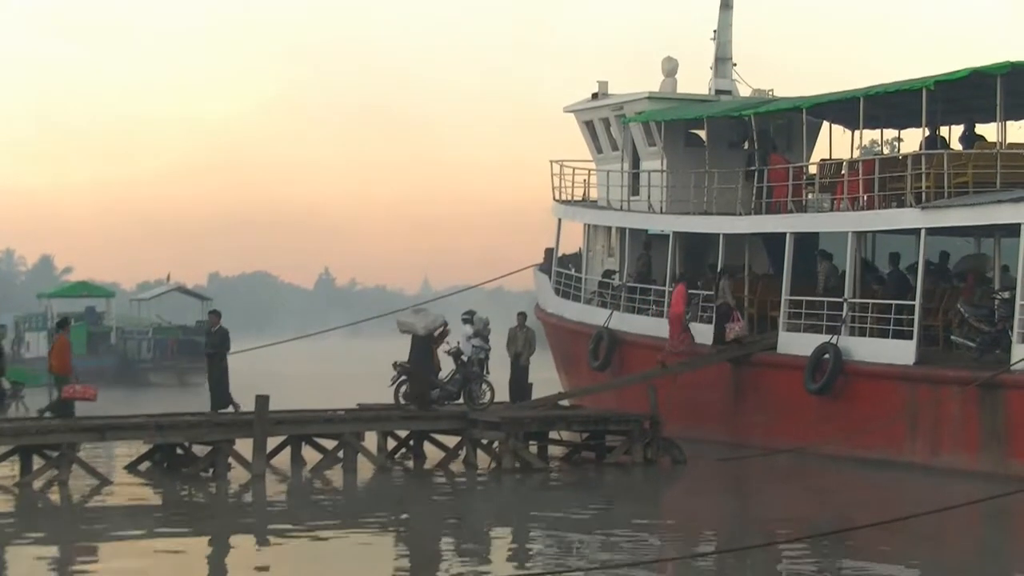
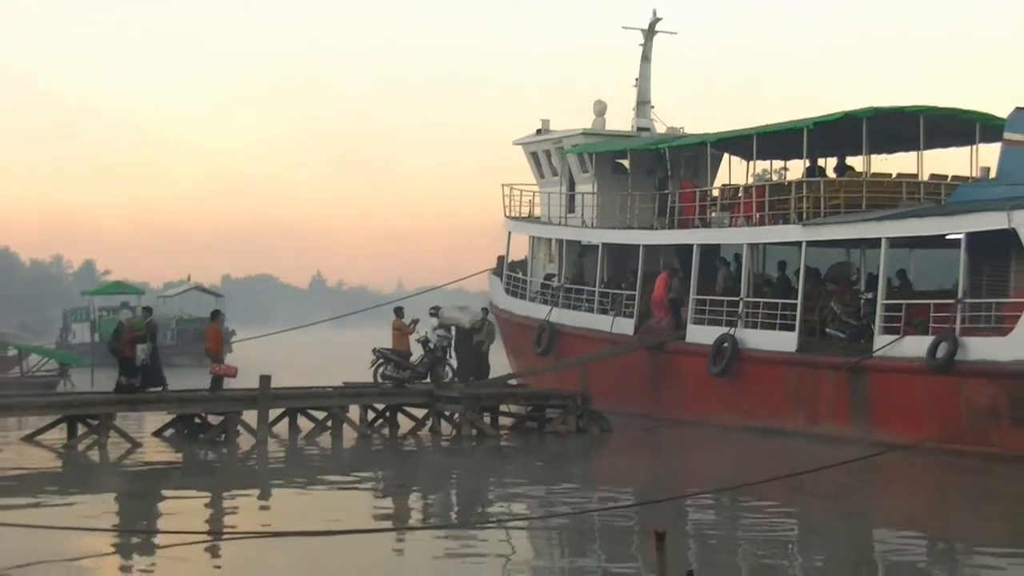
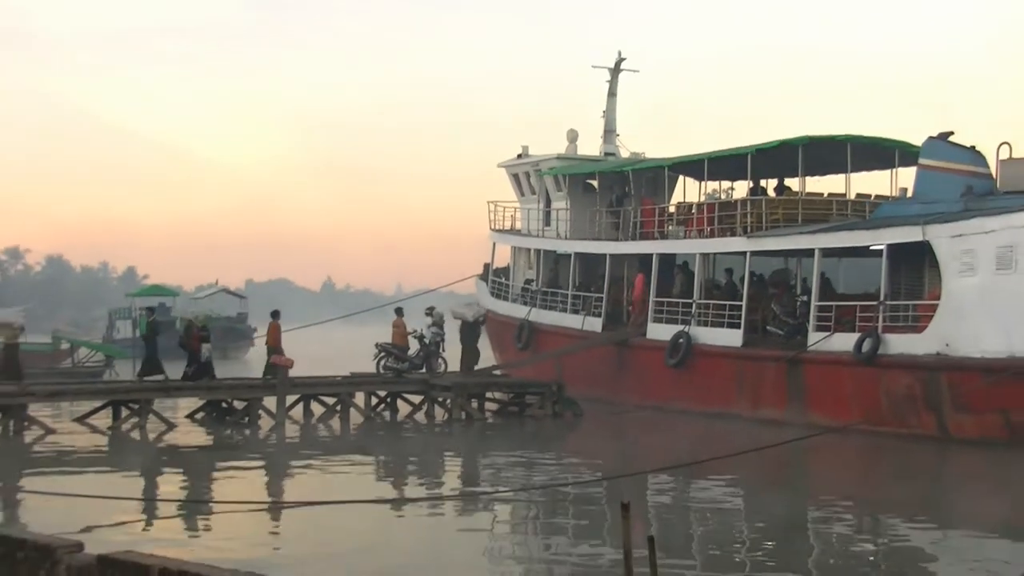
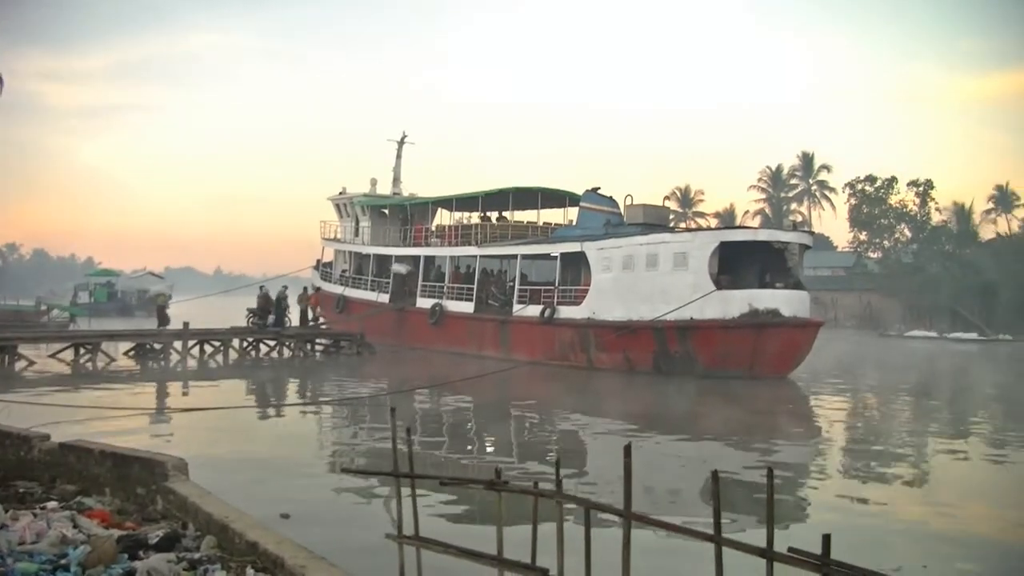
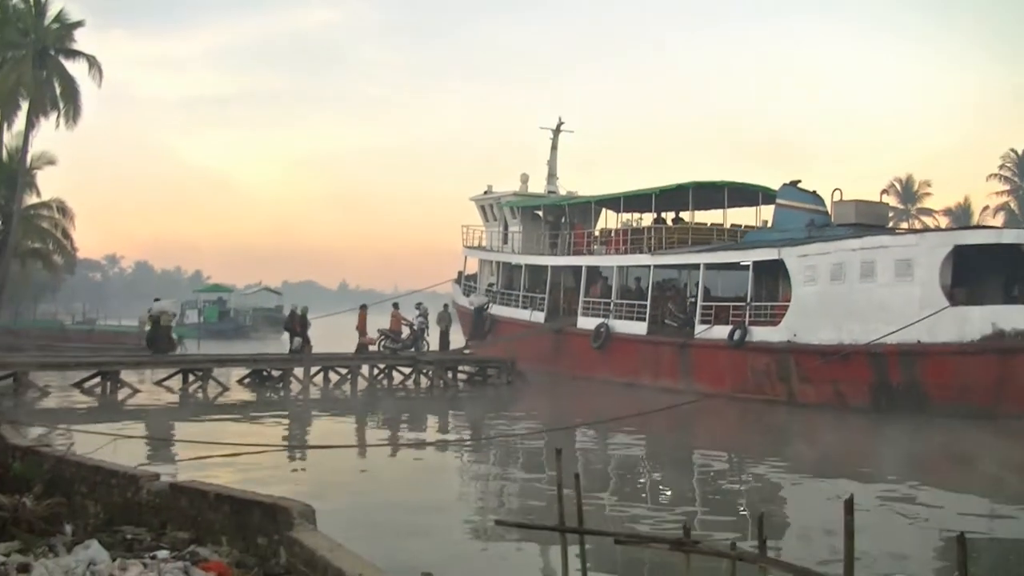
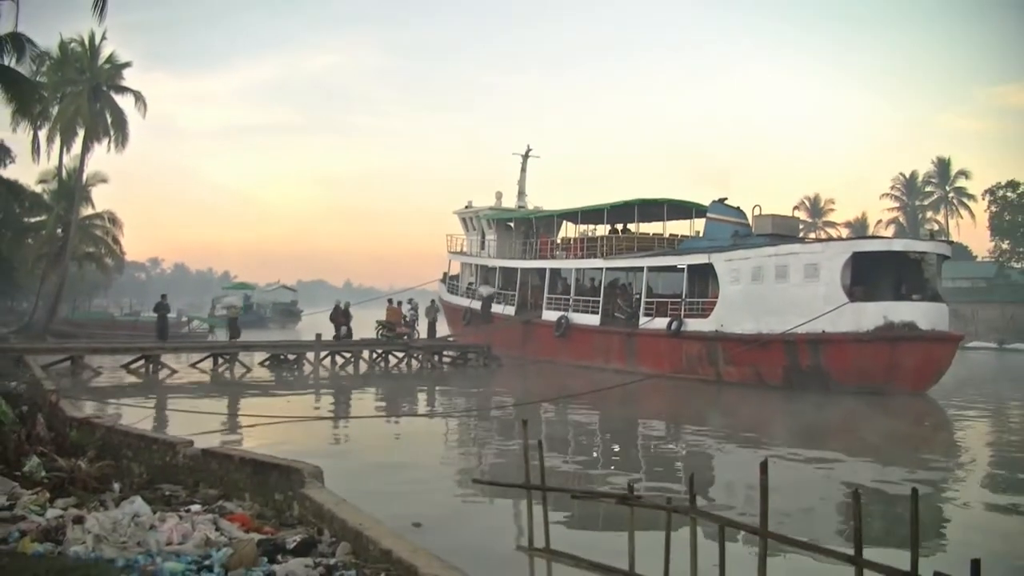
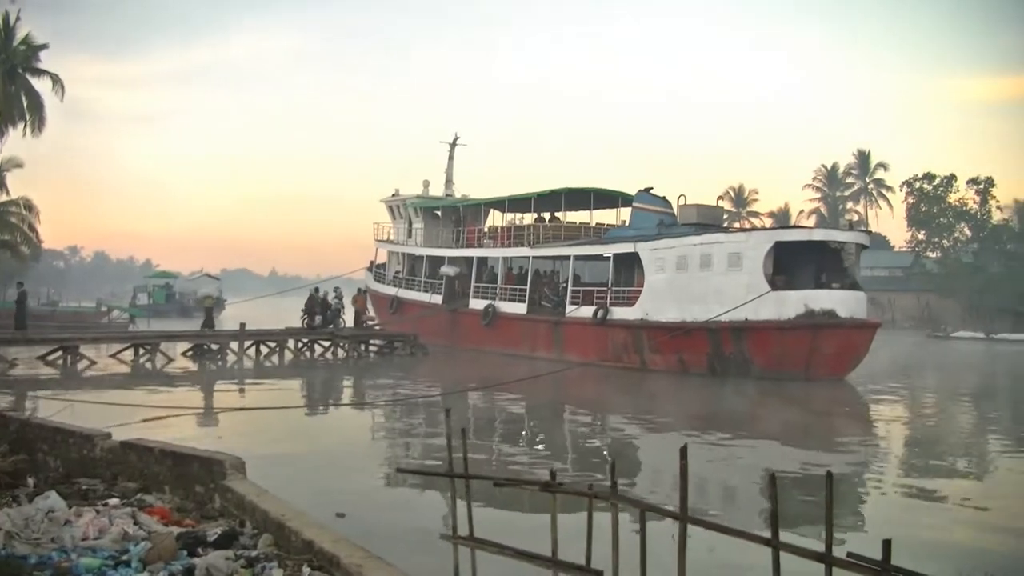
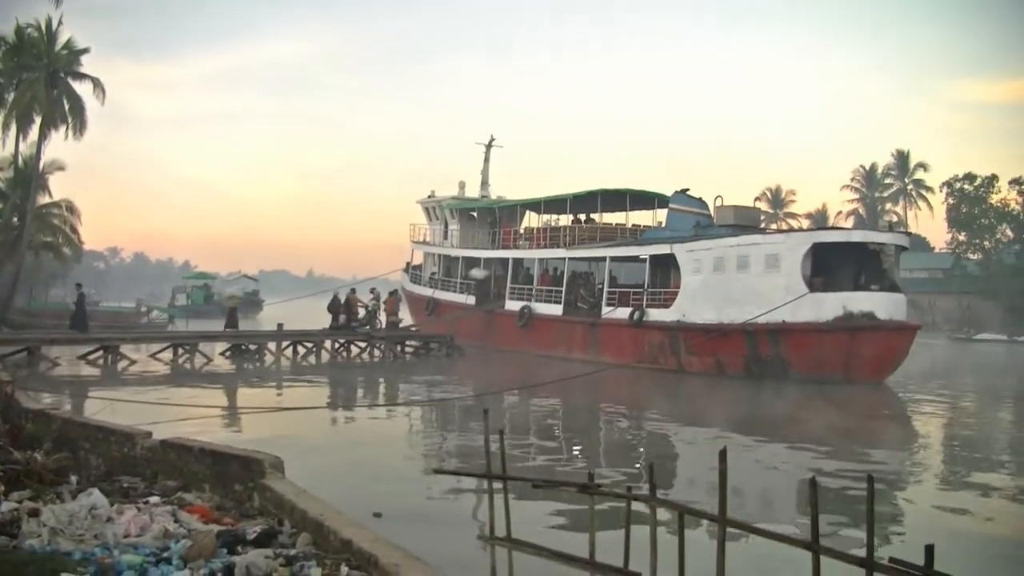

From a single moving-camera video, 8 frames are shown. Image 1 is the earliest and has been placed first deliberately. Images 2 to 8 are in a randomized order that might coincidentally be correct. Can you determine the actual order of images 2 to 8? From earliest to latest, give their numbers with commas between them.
2, 3, 5, 6, 8, 7, 4
